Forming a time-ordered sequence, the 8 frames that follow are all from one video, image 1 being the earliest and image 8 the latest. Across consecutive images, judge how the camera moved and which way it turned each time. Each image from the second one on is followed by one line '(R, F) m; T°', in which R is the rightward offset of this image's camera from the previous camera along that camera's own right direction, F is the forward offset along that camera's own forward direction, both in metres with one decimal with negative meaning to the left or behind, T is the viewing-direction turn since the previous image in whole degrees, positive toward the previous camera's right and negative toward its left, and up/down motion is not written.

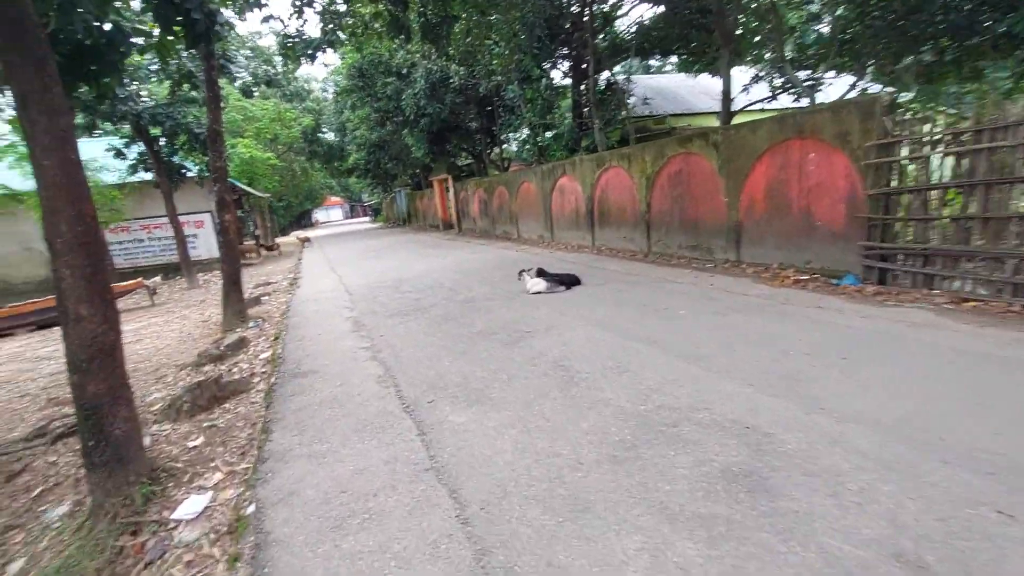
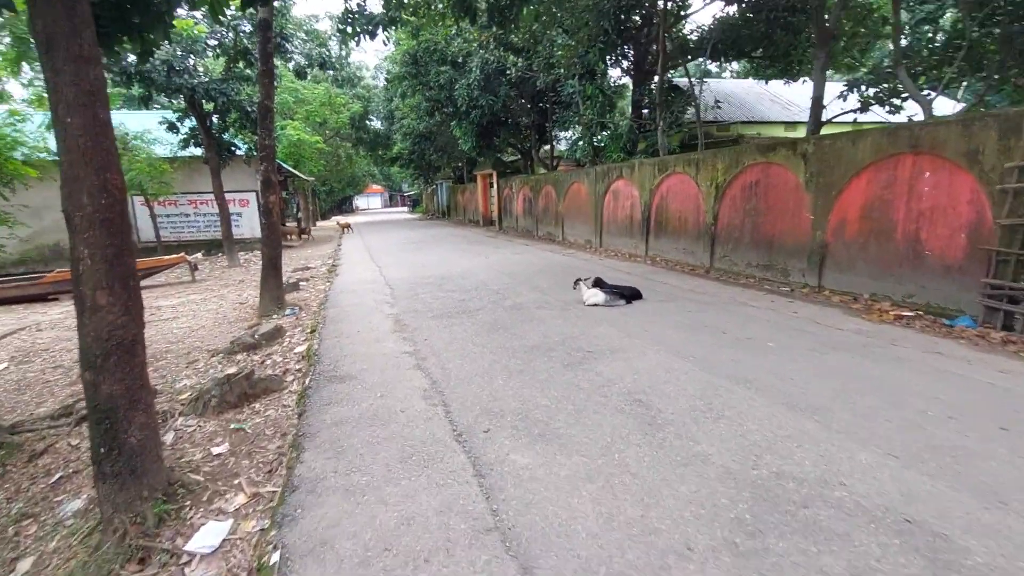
(-0.3, +0.6) m; -3°
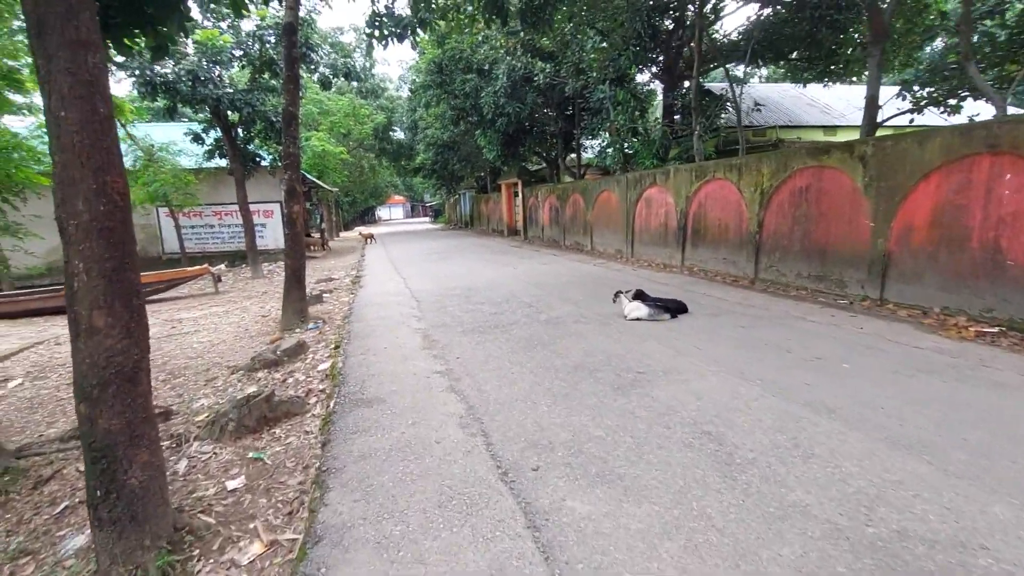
(-0.2, +0.4) m; -2°
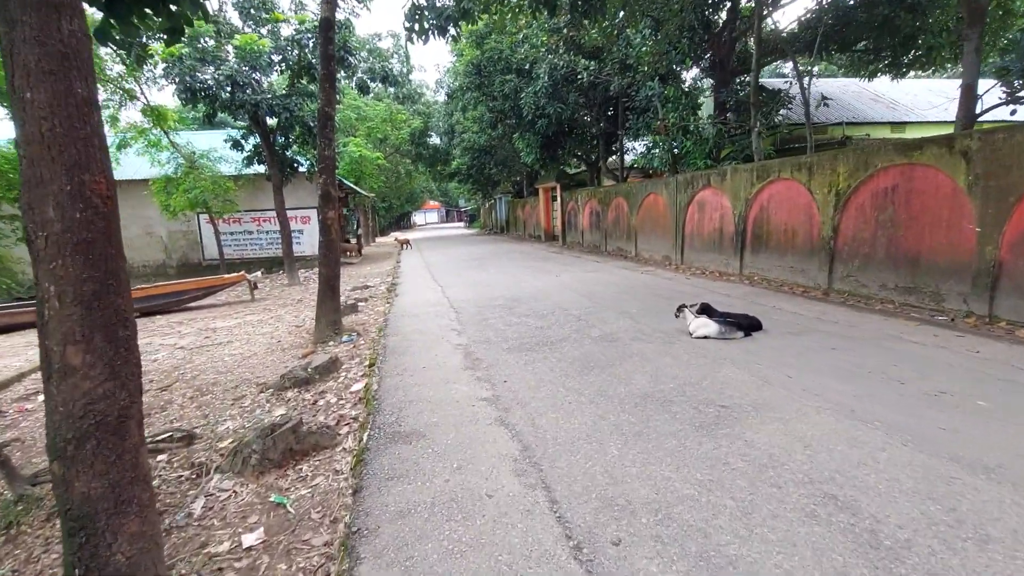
(-0.2, +0.6) m; -4°
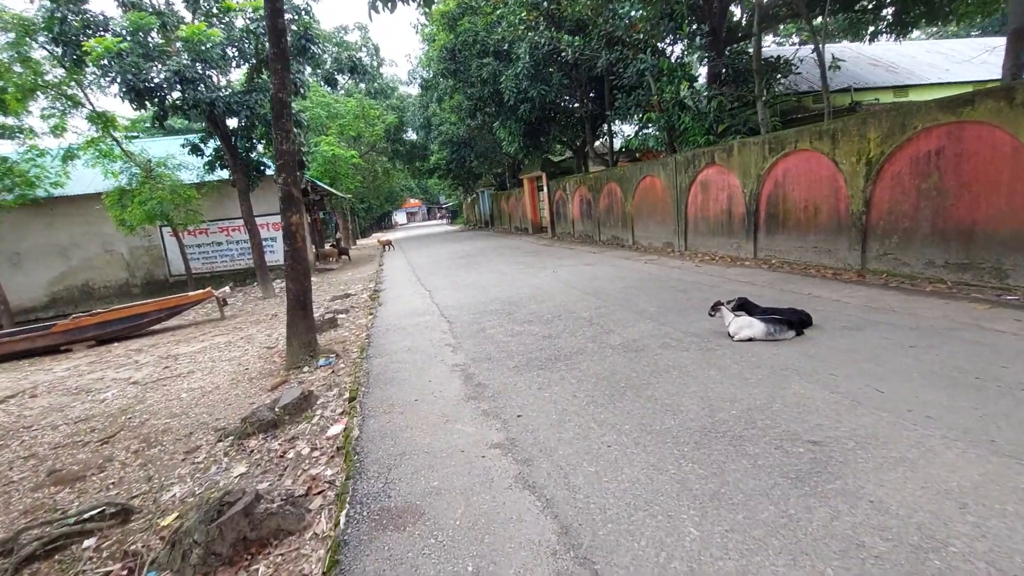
(-0.1, +0.9) m; +1°
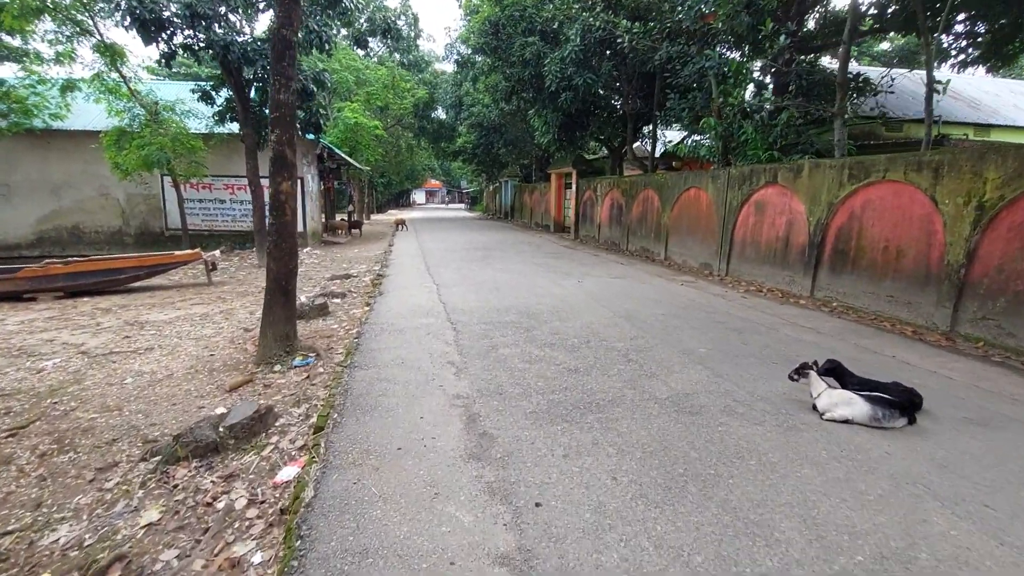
(-0.2, +1.0) m; -1°
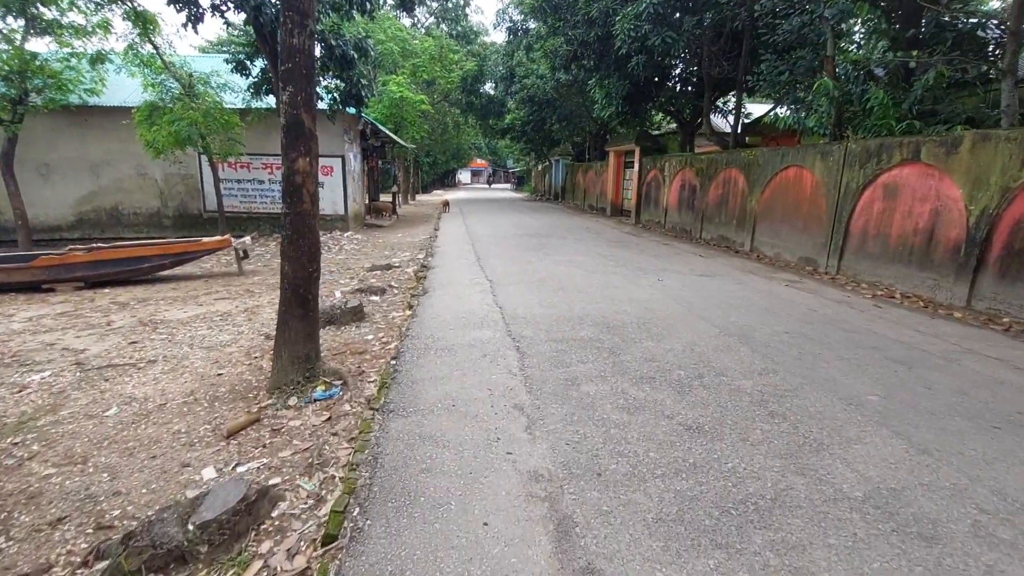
(-0.3, +1.3) m; -5°
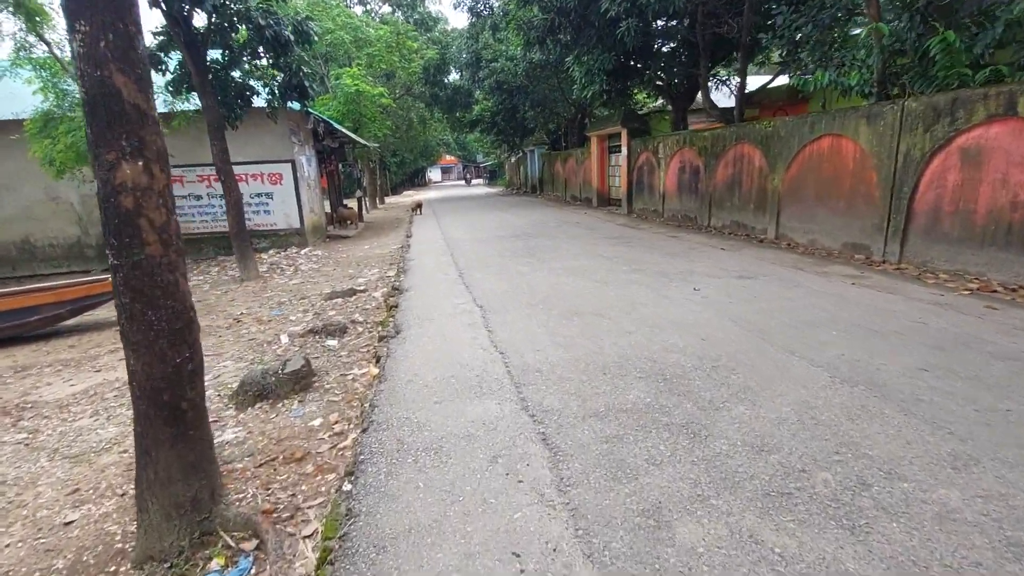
(-0.2, +1.6) m; +2°
